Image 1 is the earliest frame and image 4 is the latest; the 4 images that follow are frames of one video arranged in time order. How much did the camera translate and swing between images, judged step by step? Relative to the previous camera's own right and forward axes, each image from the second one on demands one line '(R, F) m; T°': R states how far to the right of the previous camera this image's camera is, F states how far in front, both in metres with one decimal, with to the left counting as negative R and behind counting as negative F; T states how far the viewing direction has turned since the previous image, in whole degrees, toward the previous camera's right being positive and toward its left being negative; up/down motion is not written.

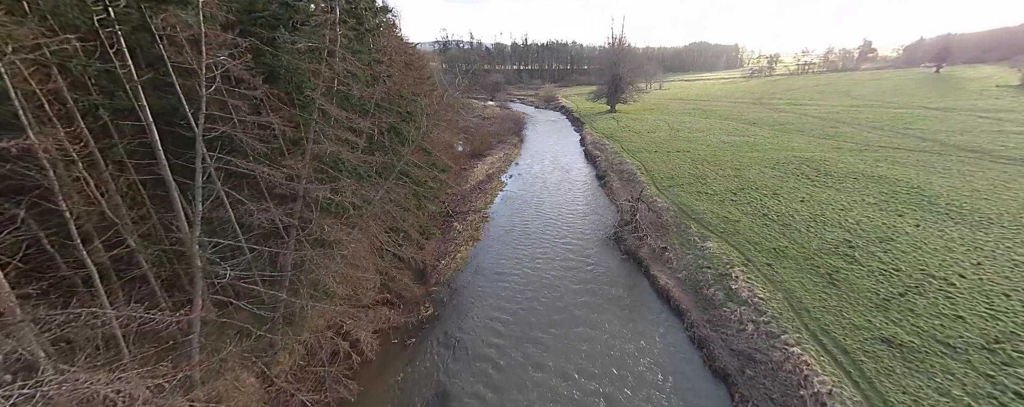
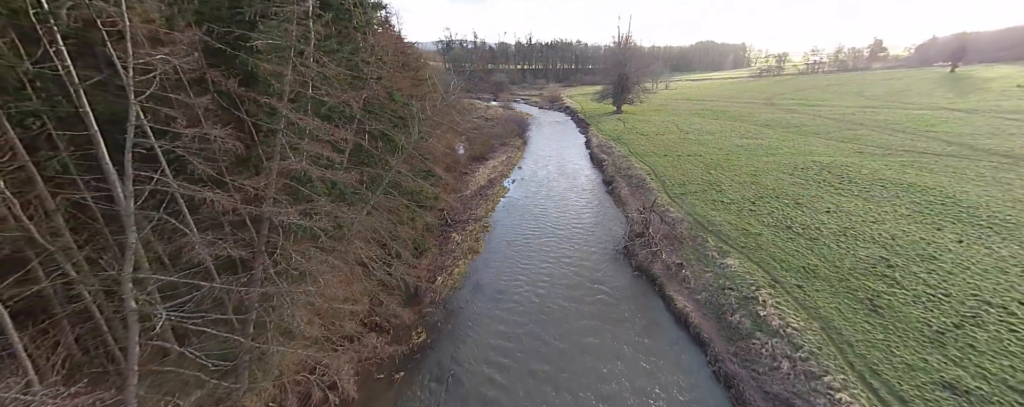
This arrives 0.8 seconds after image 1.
(+0.1, +1.3) m; -1°
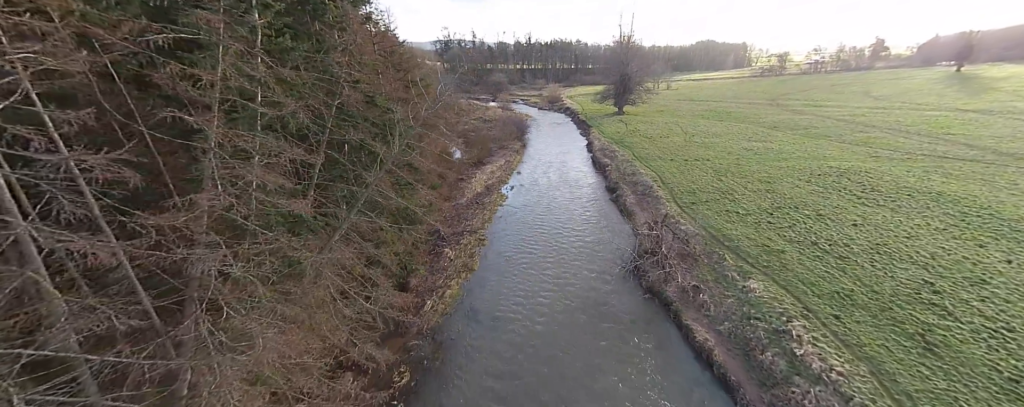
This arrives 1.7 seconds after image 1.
(+0.1, +1.6) m; 0°
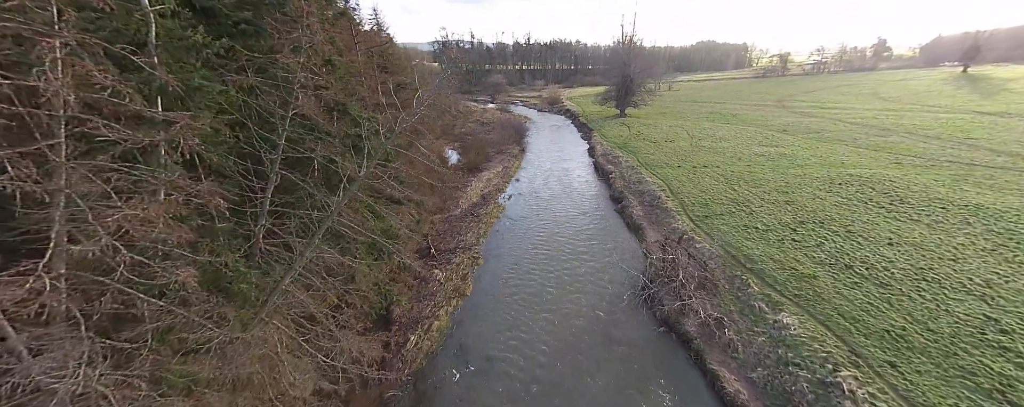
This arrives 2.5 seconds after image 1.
(+0.1, +1.7) m; 0°
